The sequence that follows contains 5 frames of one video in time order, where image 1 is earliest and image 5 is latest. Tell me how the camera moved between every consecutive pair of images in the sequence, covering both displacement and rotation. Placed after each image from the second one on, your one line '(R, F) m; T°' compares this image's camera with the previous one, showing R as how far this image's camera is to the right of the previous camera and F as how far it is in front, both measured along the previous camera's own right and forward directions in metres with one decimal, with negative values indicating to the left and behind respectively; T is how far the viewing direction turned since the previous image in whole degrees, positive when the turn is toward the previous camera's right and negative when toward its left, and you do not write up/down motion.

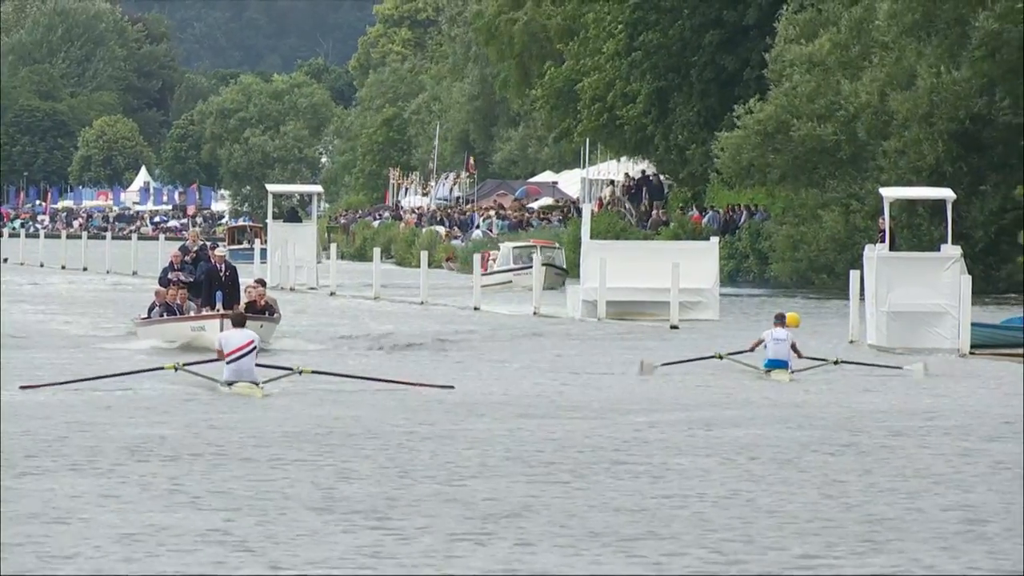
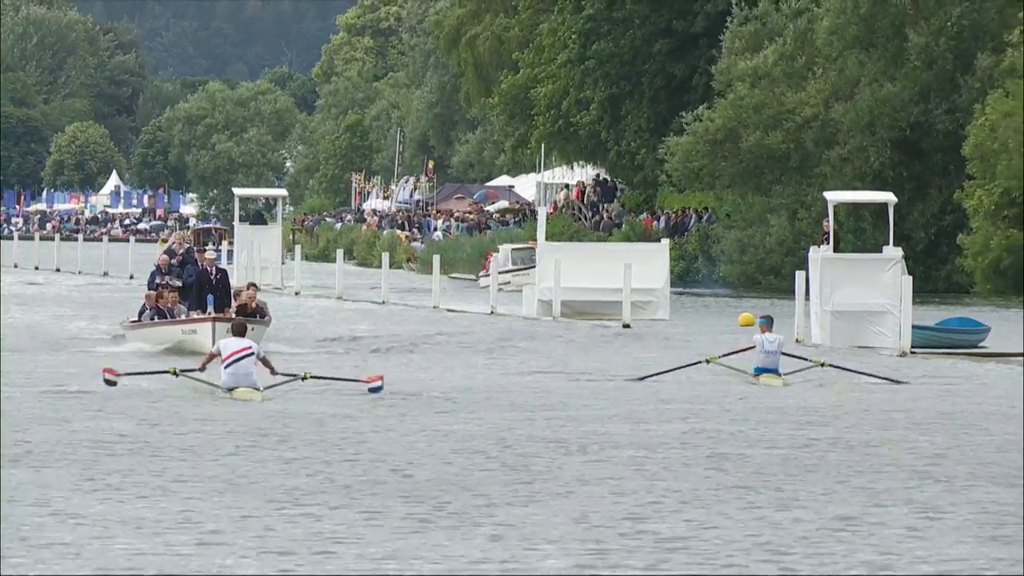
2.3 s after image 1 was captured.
(+0.3, -2.6) m; +1°
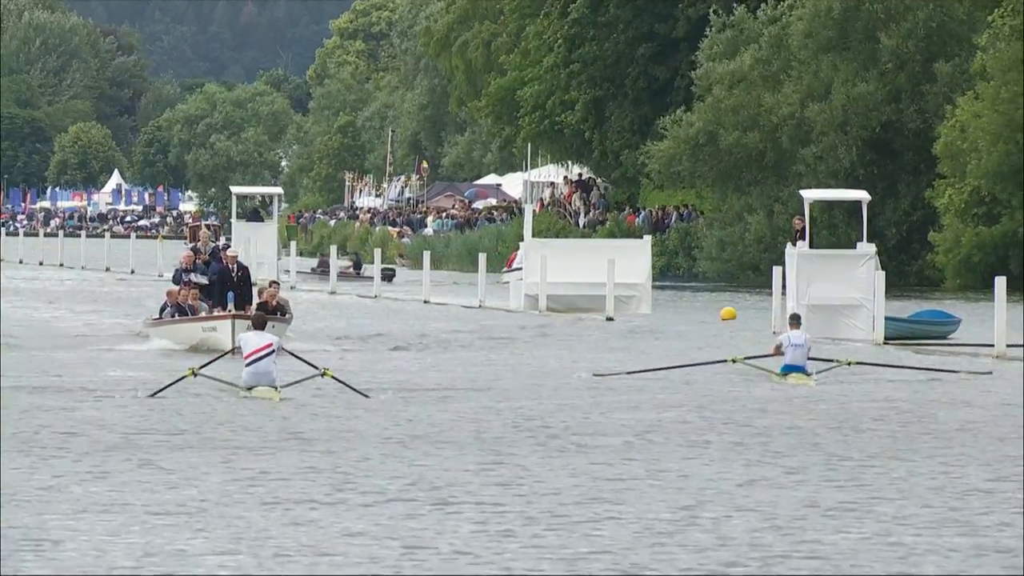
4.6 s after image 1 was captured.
(+0.1, -2.8) m; 0°
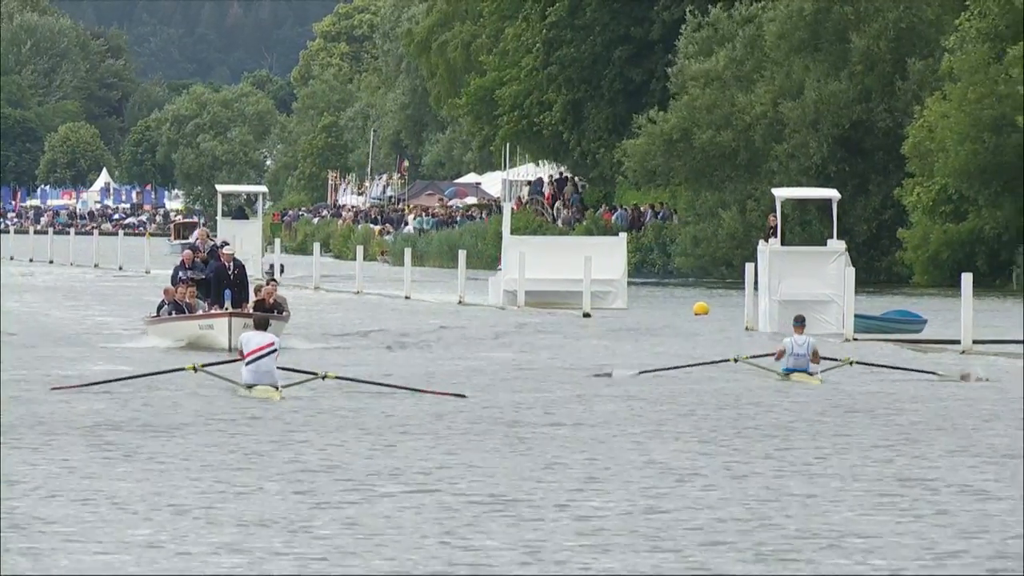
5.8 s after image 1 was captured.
(+0.3, -1.9) m; 0°
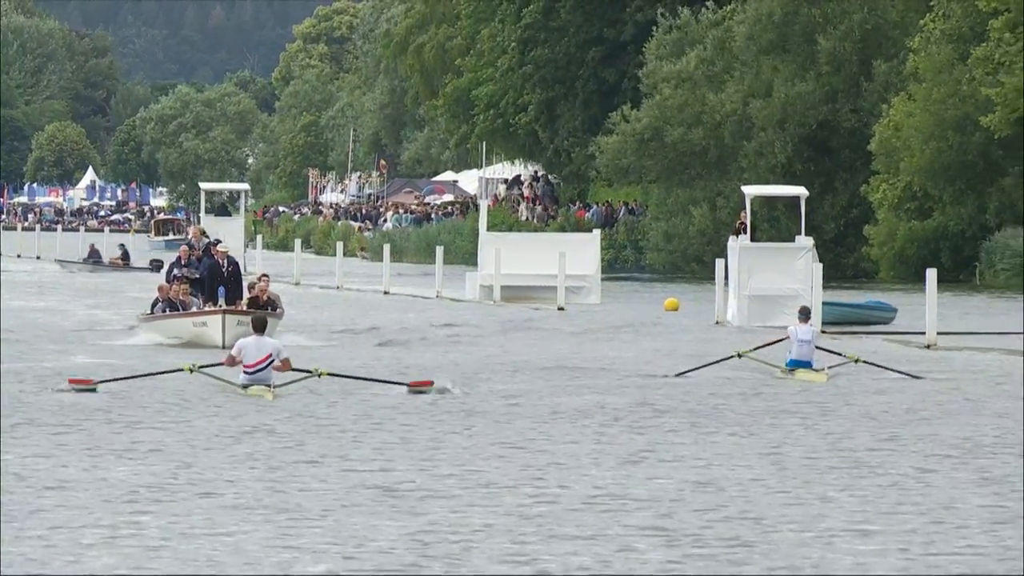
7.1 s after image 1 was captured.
(+0.3, -1.9) m; 0°
